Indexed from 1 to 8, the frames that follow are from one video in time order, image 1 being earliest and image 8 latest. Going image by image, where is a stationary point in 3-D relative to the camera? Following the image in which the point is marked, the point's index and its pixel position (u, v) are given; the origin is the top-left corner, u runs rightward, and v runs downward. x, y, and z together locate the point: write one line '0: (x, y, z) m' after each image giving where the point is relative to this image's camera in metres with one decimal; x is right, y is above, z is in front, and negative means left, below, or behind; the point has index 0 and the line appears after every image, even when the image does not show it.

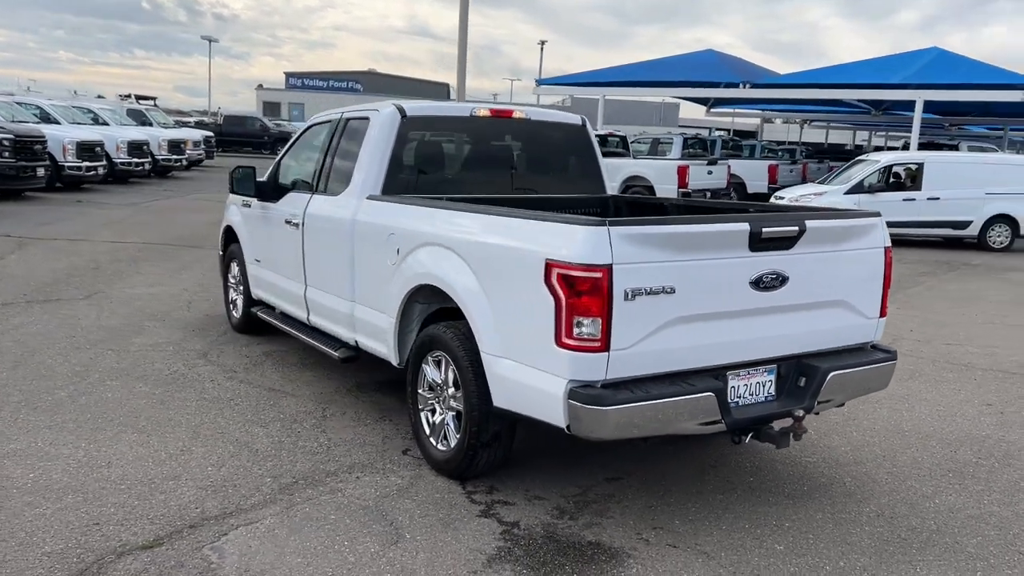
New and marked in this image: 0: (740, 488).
0: (+1.2, -1.0, +4.5) m
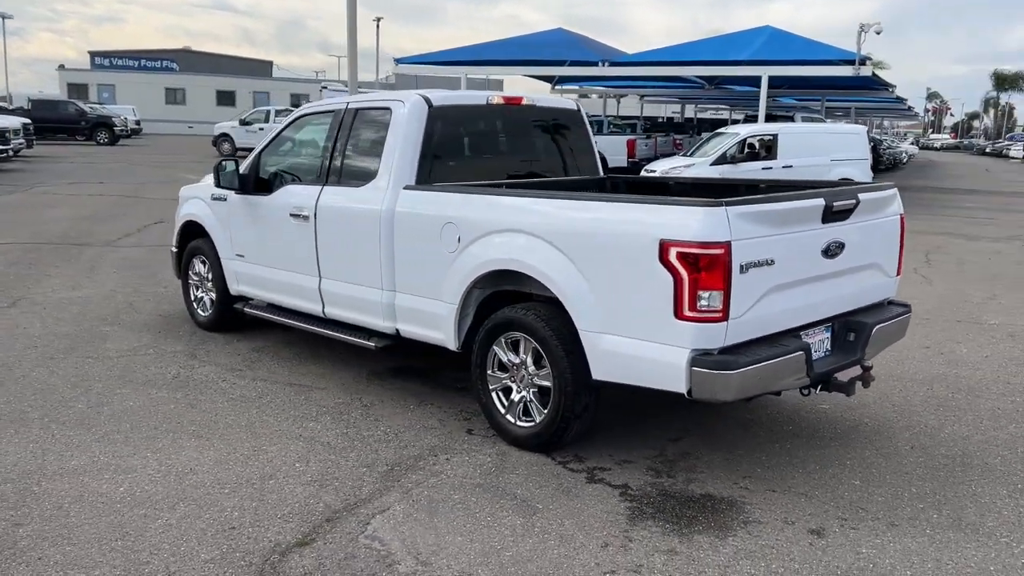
0: (+1.6, -0.8, +5.1) m
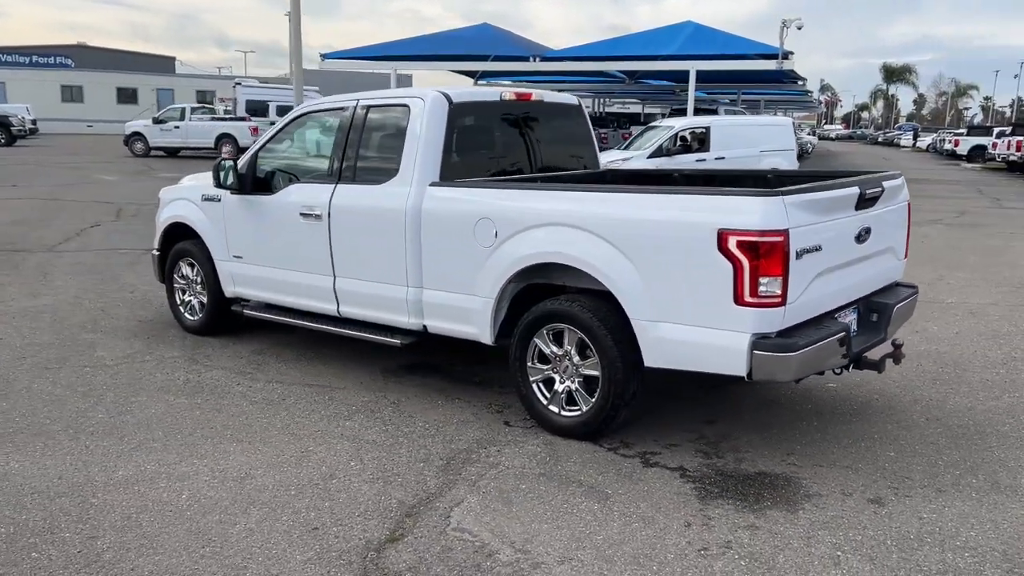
0: (+1.8, -0.8, +5.3) m
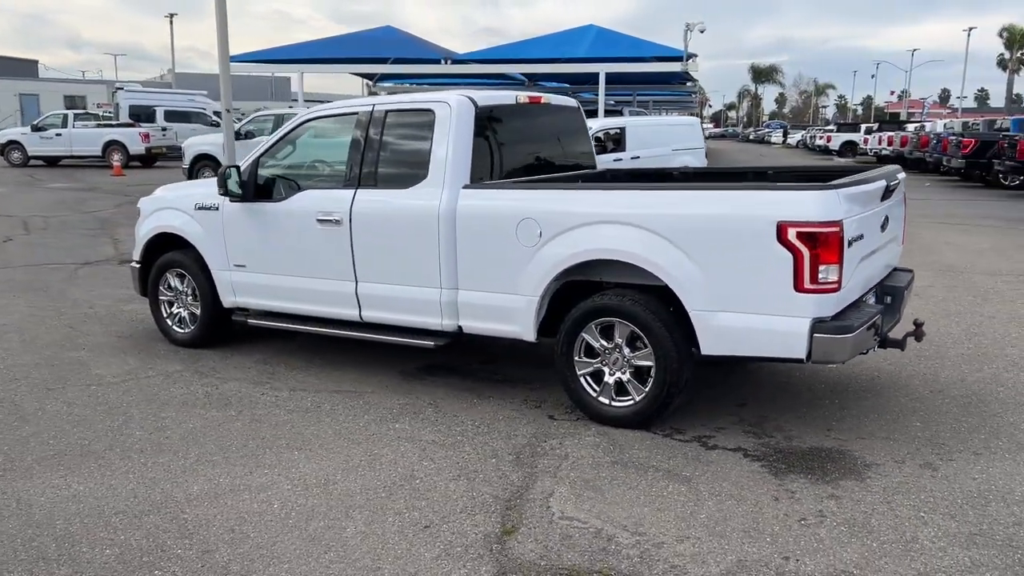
0: (+2.0, -0.7, +5.7) m
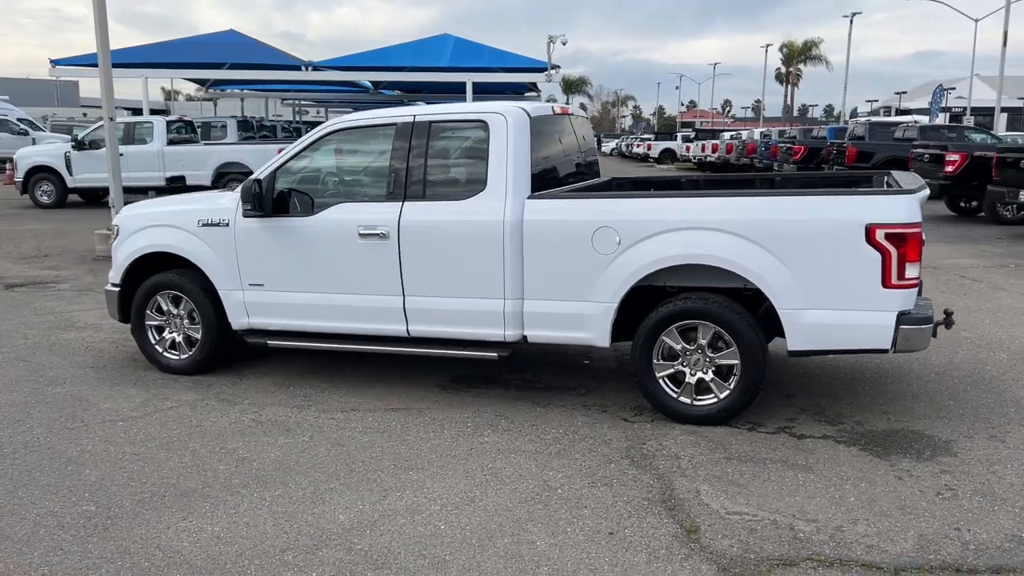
0: (+2.4, -0.7, +6.2) m
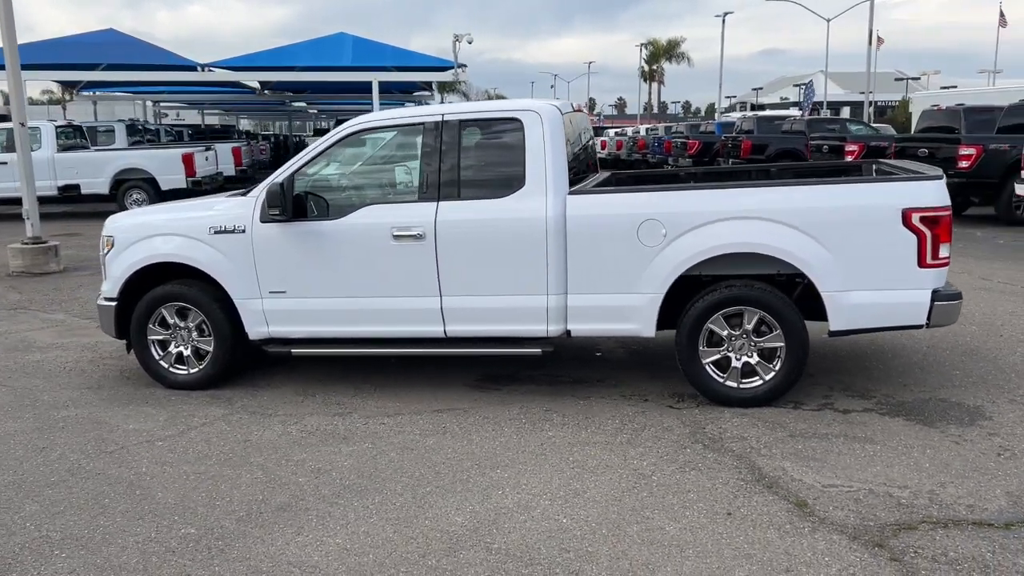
0: (+2.6, -0.5, +6.6) m
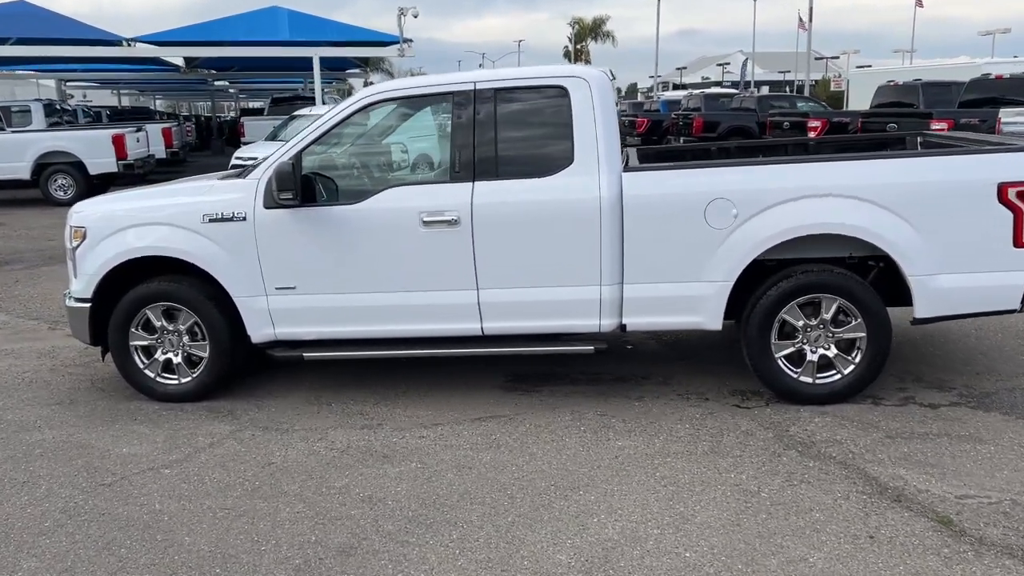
0: (+2.8, -0.4, +6.2) m
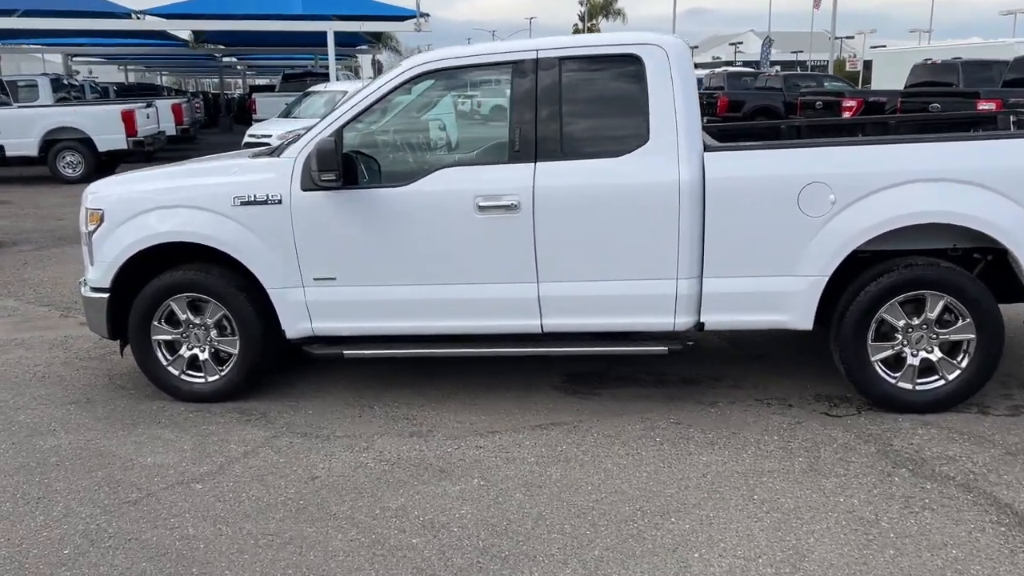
0: (+3.1, -0.4, +5.7) m
